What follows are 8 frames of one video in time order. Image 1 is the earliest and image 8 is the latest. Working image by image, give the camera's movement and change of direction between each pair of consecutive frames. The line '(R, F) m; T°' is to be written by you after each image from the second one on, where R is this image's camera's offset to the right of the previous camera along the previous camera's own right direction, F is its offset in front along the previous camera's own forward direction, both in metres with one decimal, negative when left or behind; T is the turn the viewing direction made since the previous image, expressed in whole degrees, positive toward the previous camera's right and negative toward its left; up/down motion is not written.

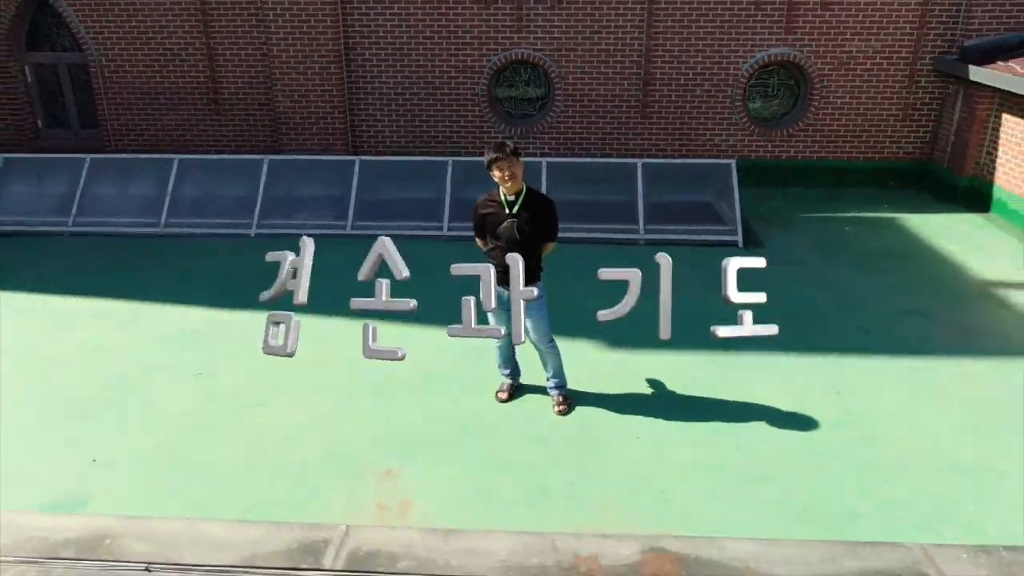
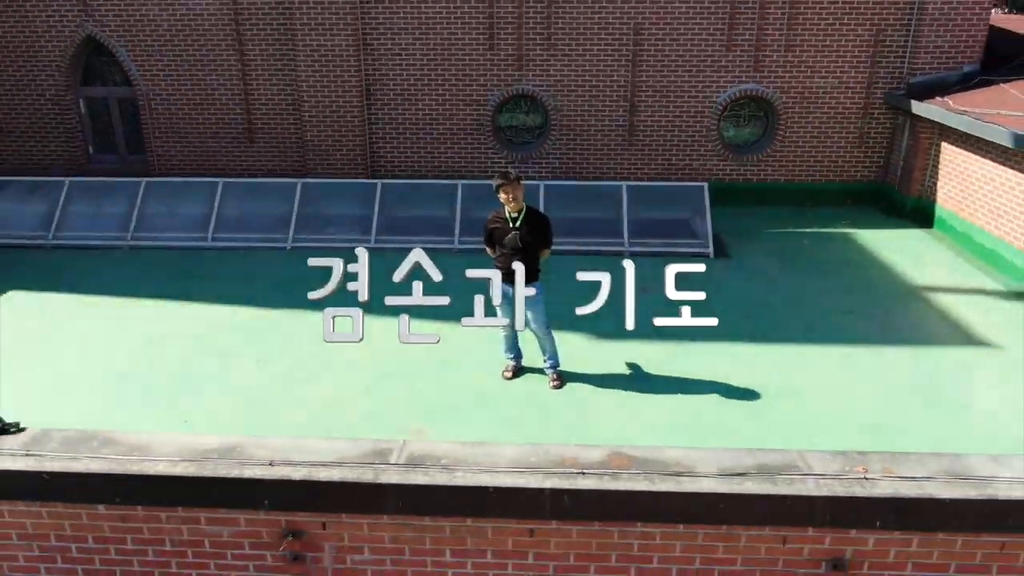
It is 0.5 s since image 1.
(0.0, -1.2) m; 0°
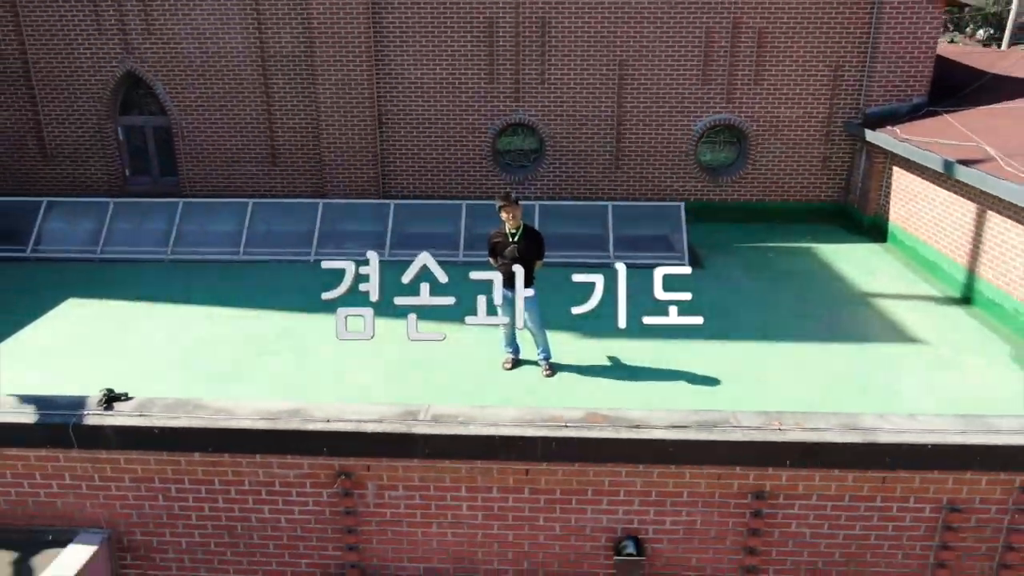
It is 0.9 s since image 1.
(0.0, -1.1) m; 0°
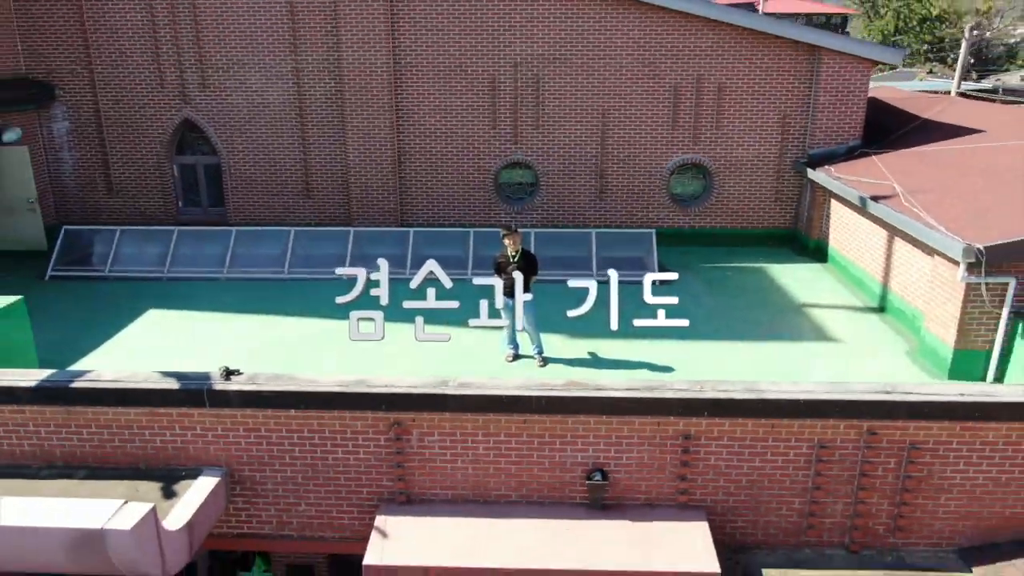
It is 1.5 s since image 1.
(0.0, -2.1) m; 0°
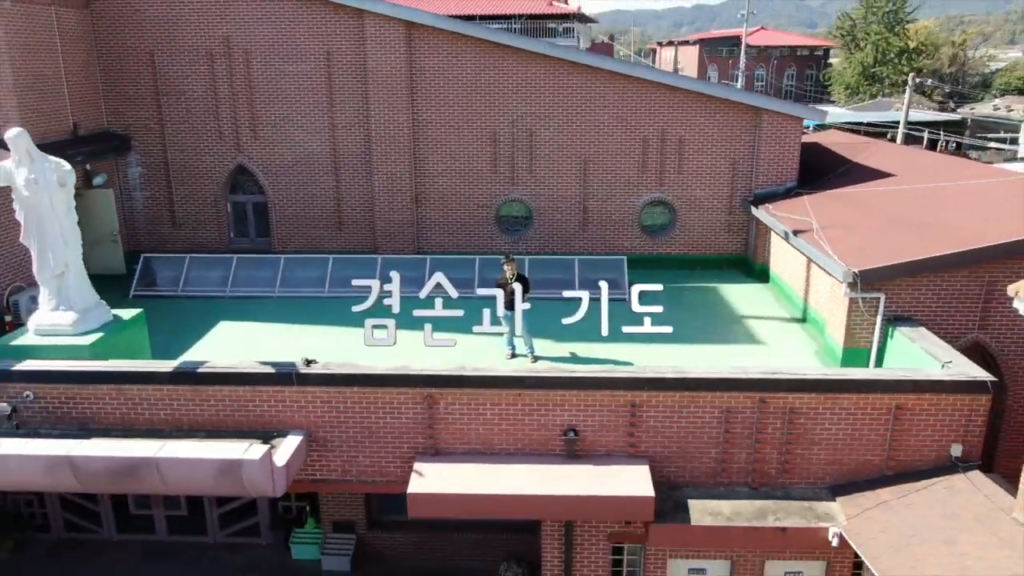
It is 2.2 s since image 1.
(0.0, -2.9) m; 0°
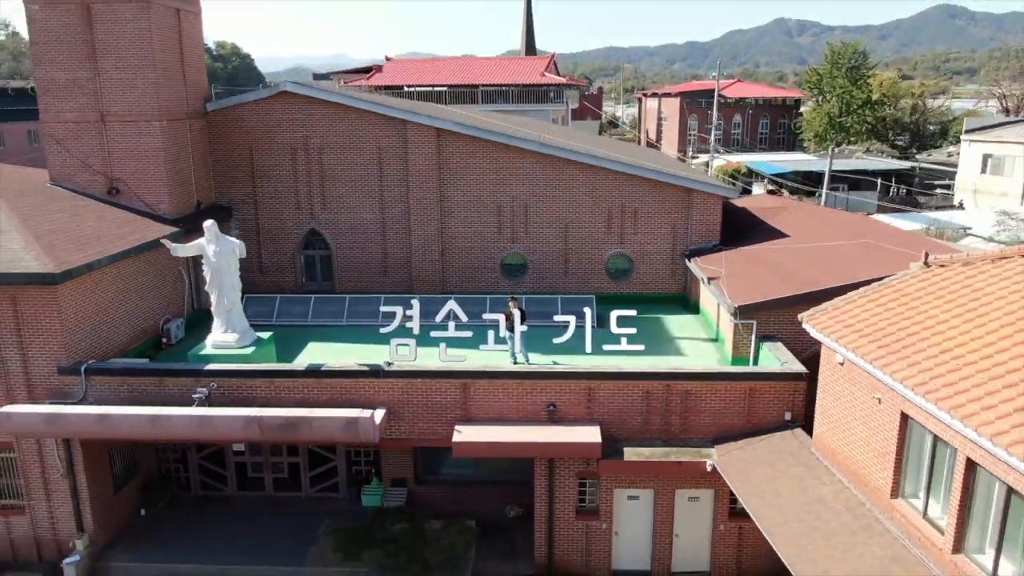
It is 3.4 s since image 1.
(-0.1, -6.1) m; 0°
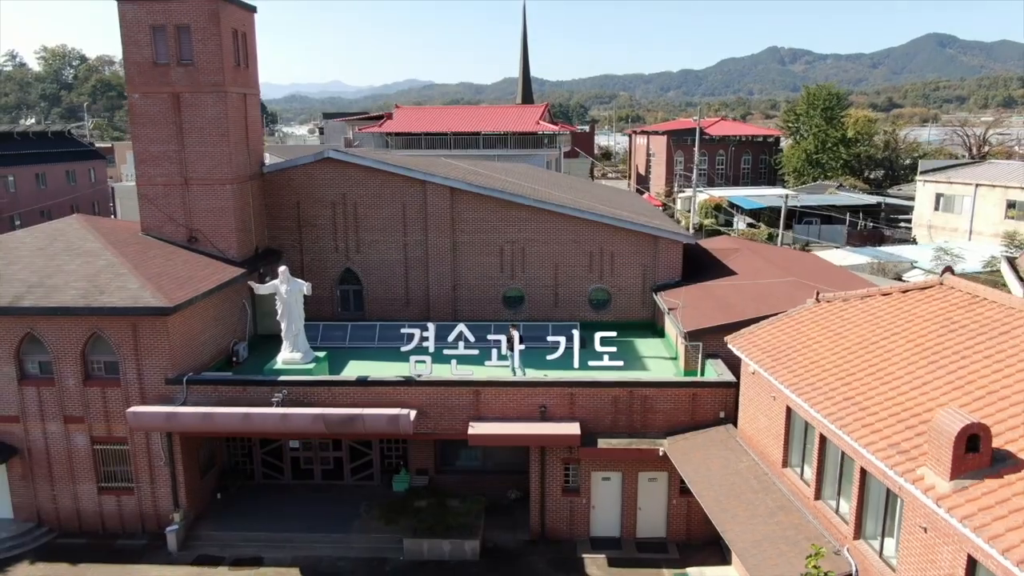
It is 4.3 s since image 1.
(-0.1, -5.0) m; 0°
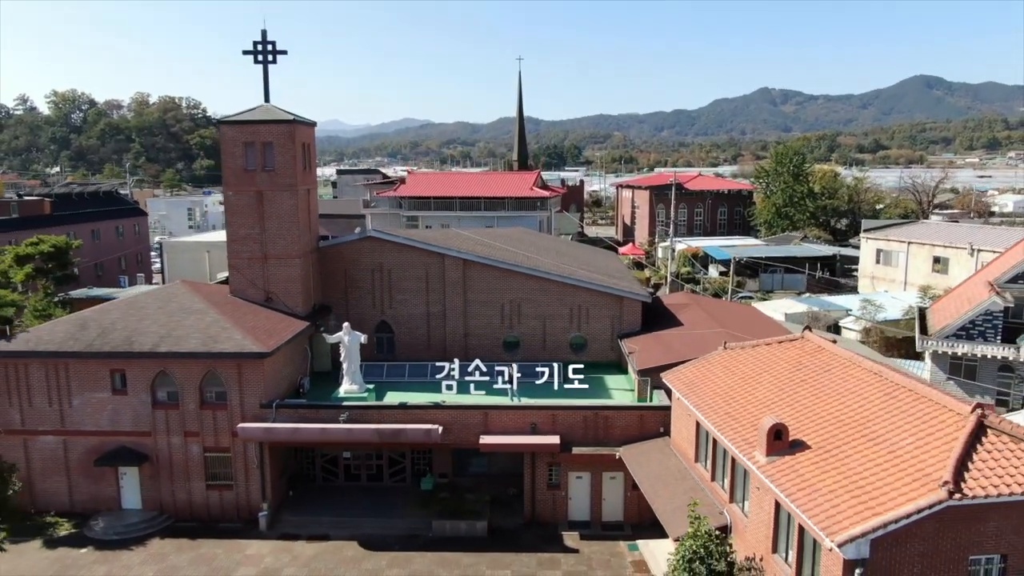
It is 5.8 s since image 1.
(-0.1, -8.2) m; 0°
